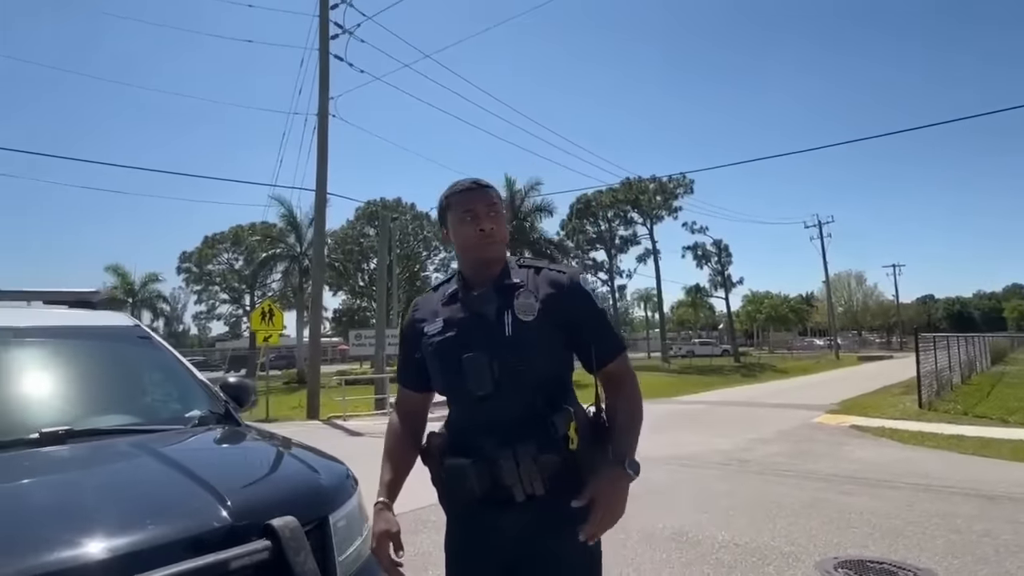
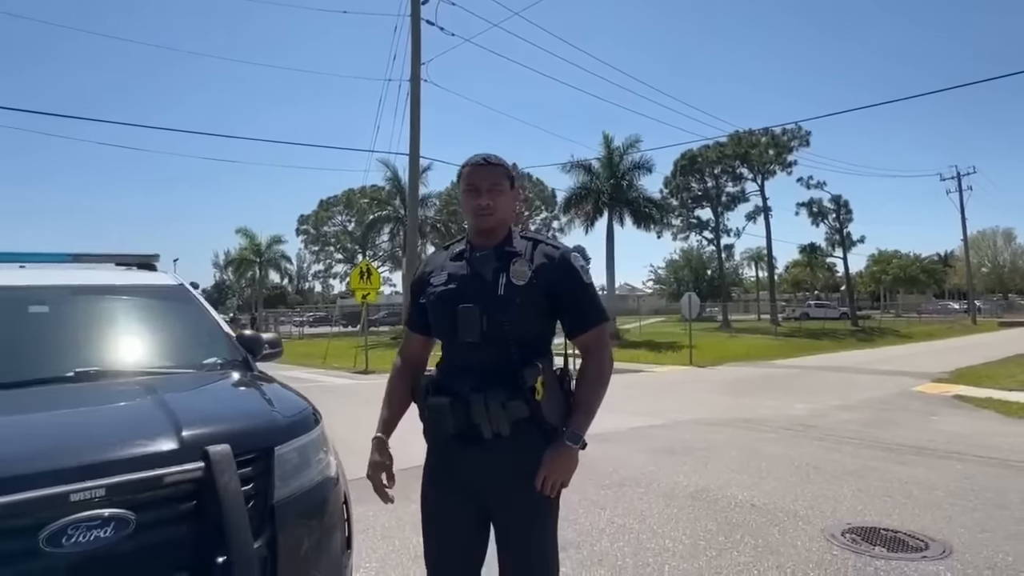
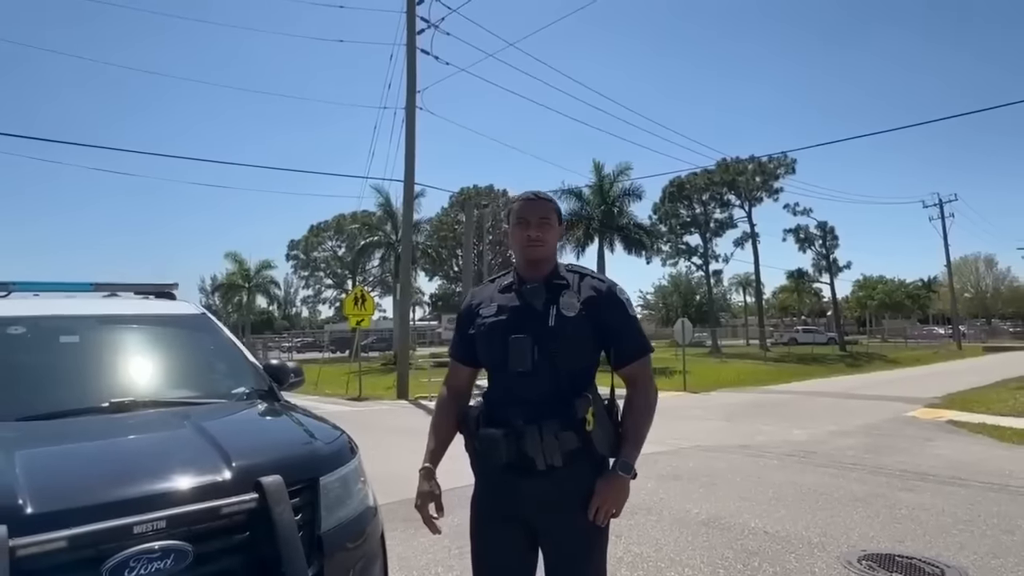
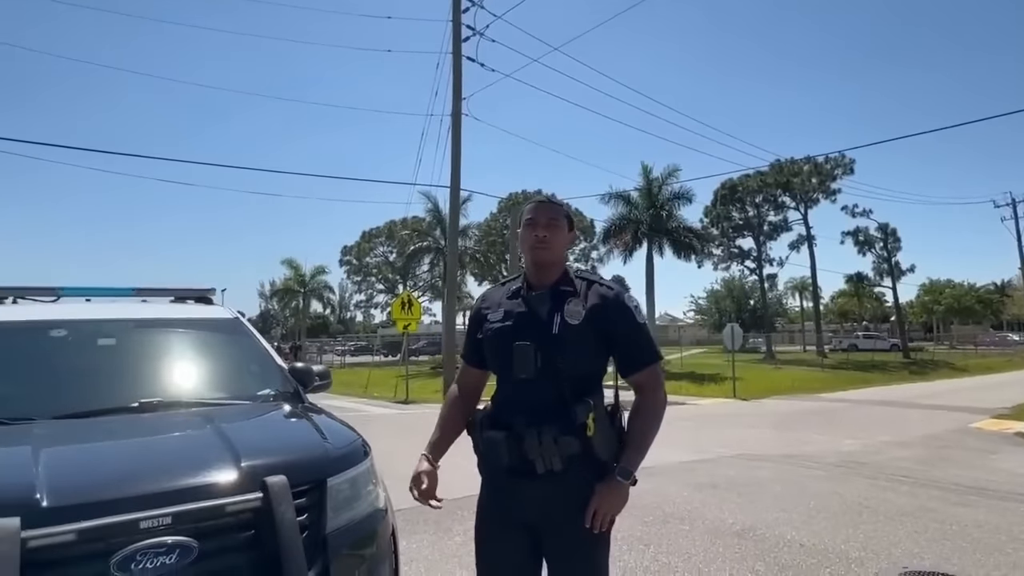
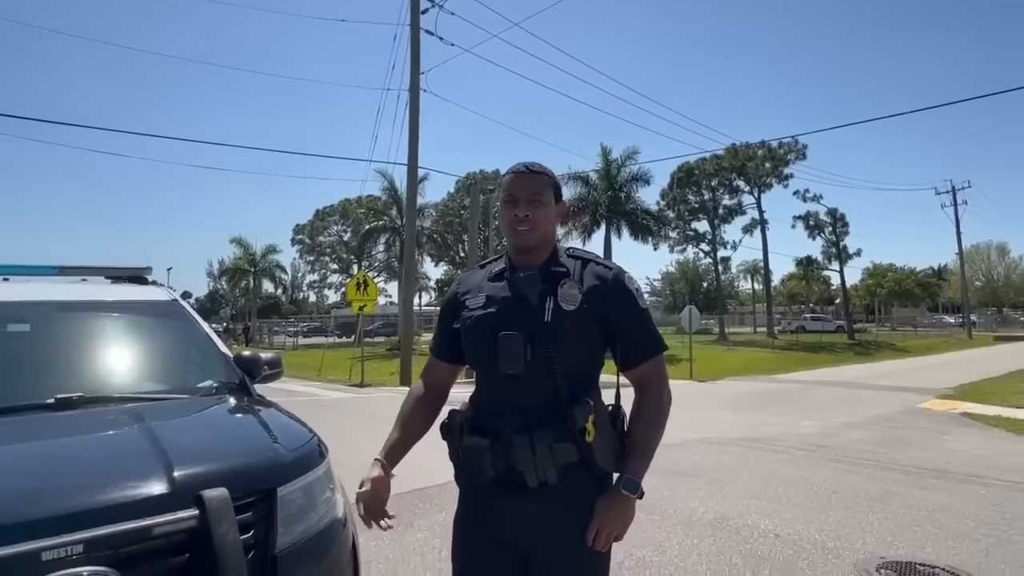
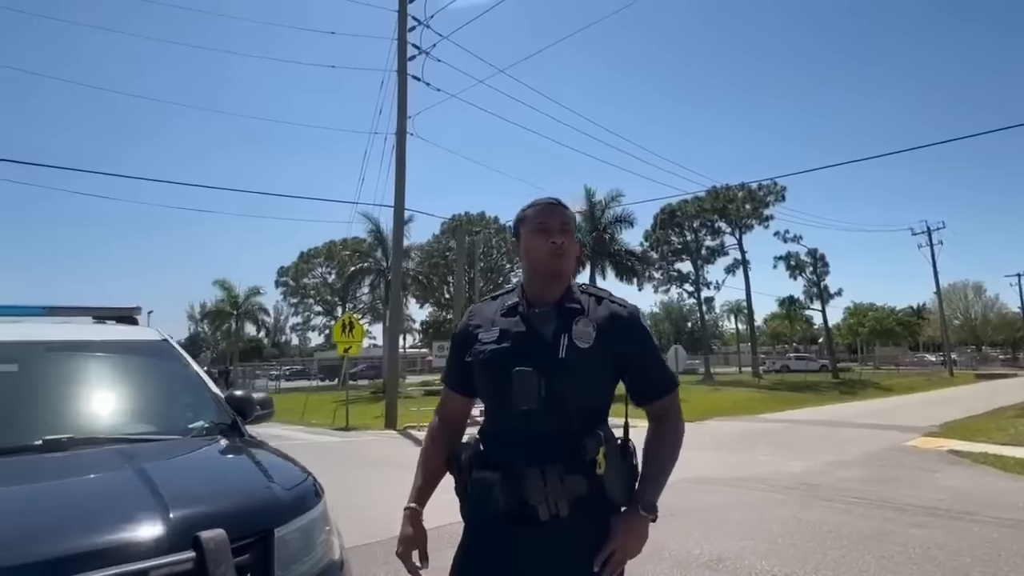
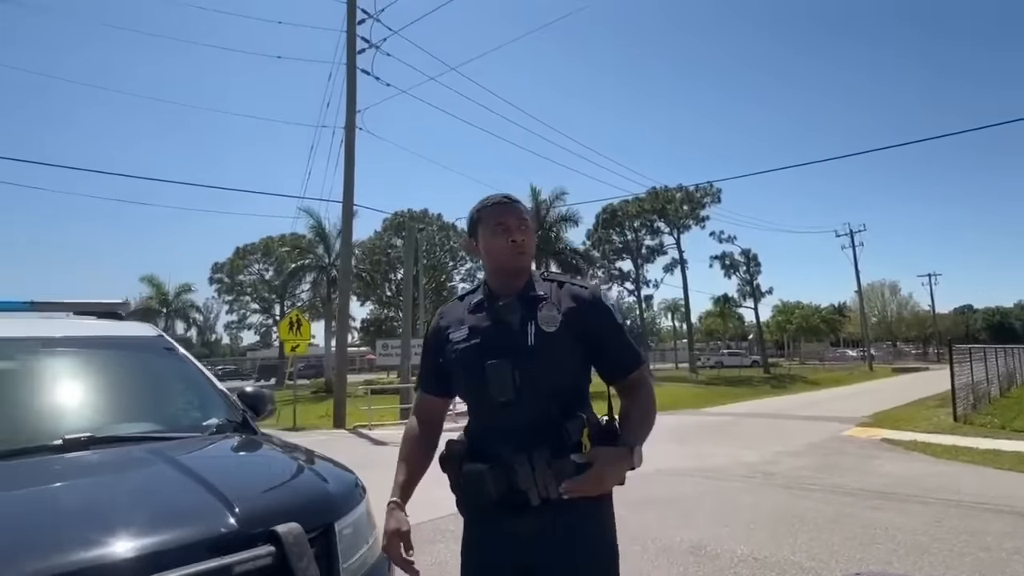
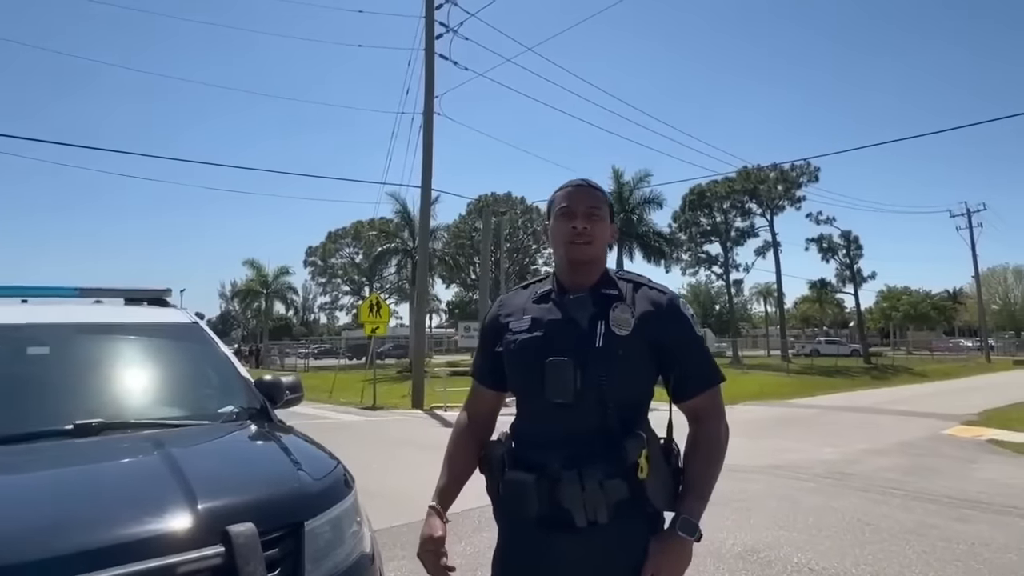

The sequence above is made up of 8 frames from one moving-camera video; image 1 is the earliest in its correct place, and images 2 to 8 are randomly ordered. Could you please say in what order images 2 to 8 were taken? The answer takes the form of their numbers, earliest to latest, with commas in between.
7, 6, 4, 8, 5, 2, 3
